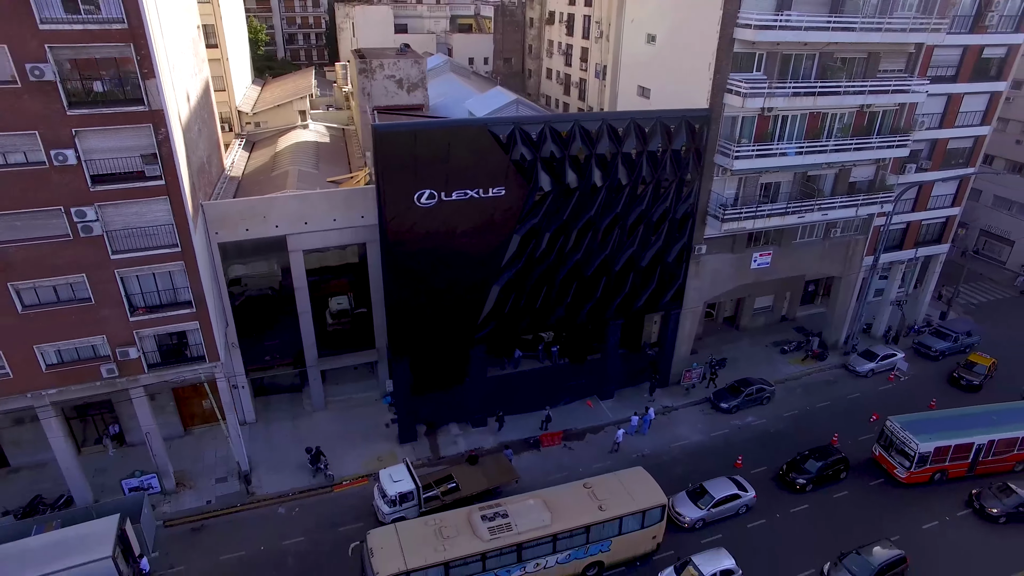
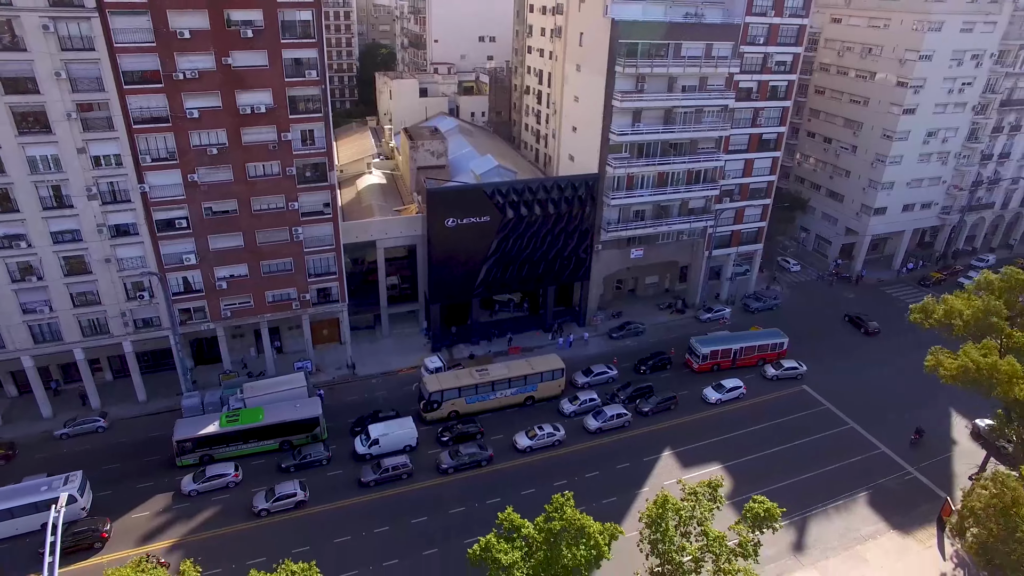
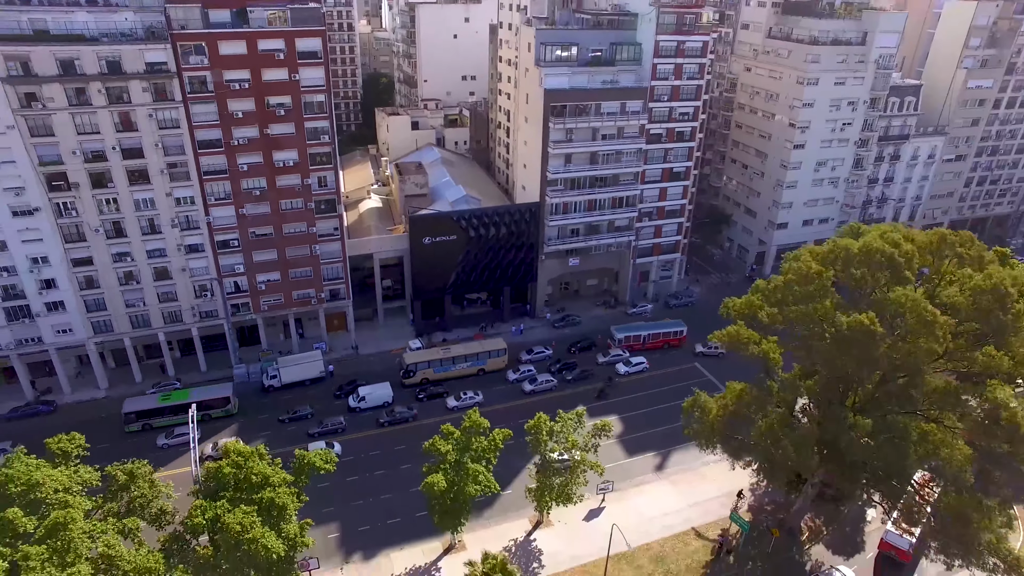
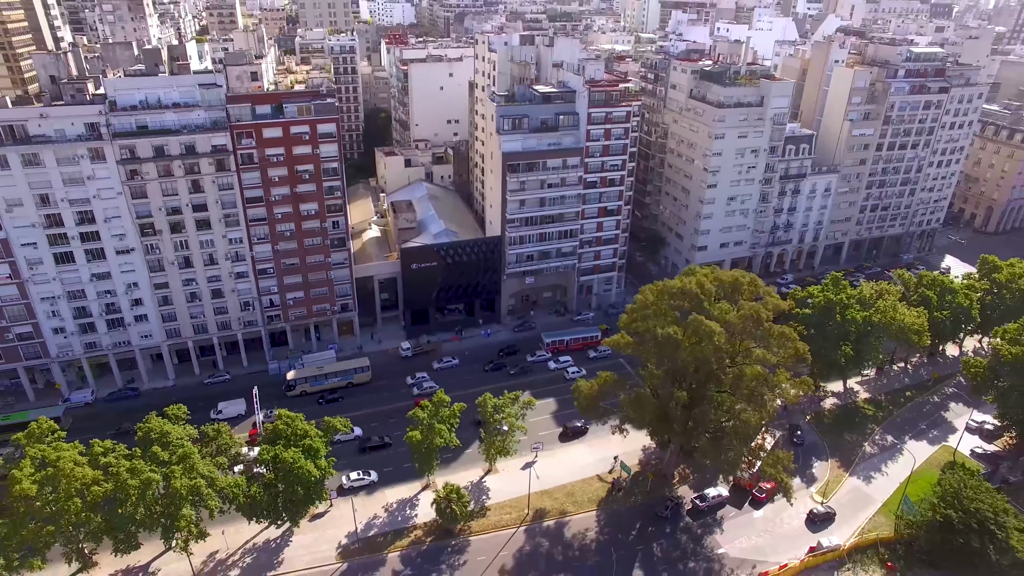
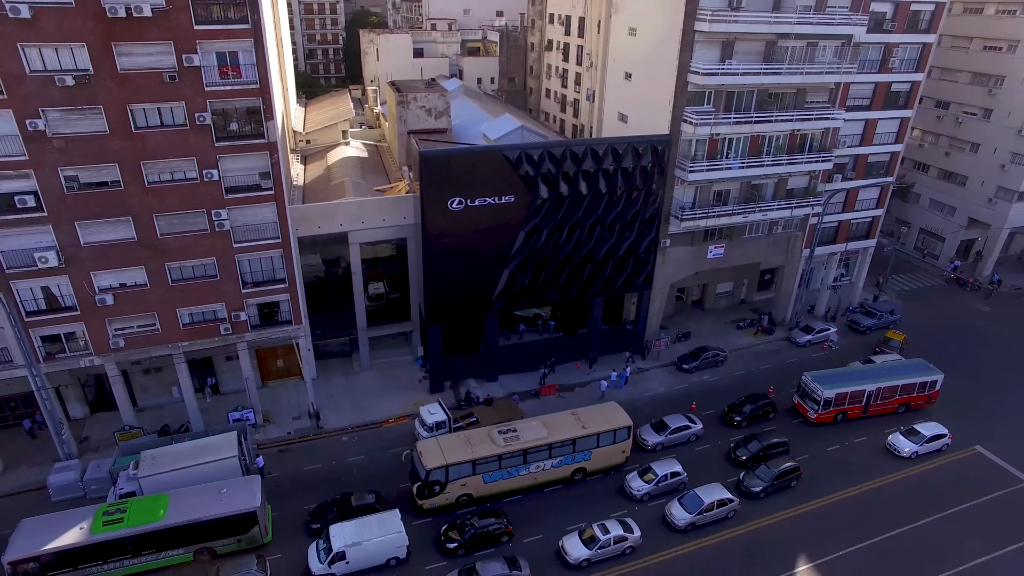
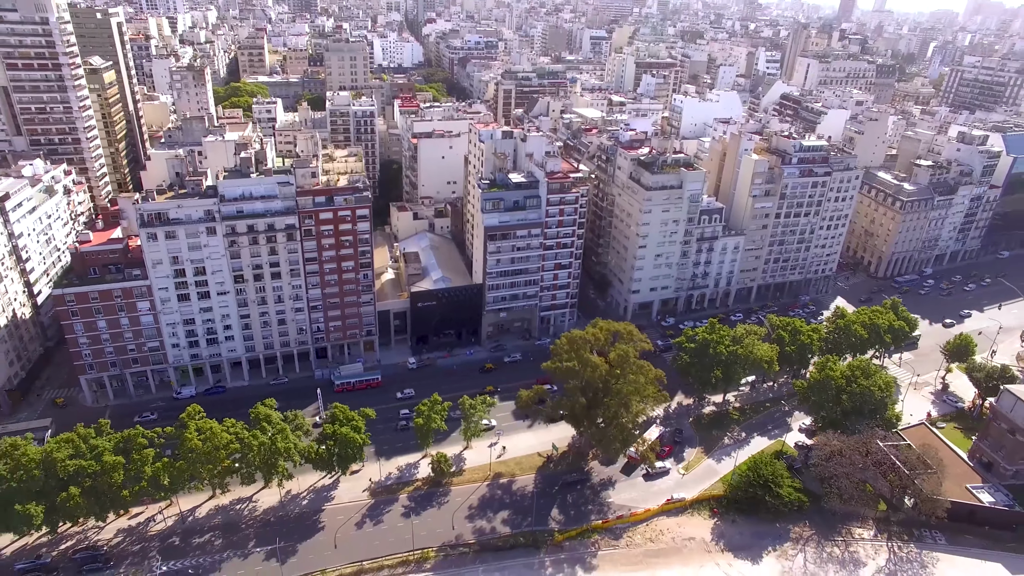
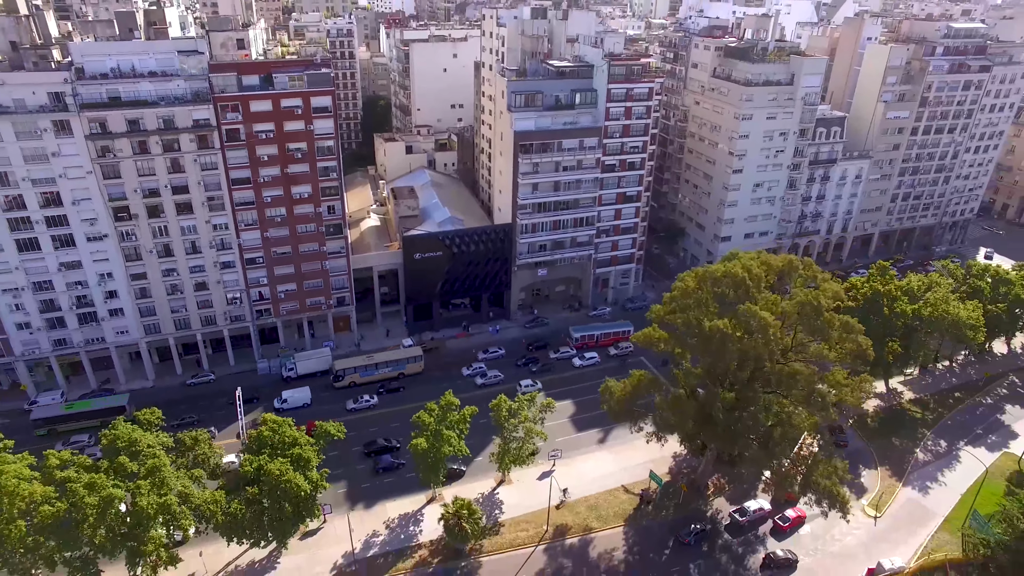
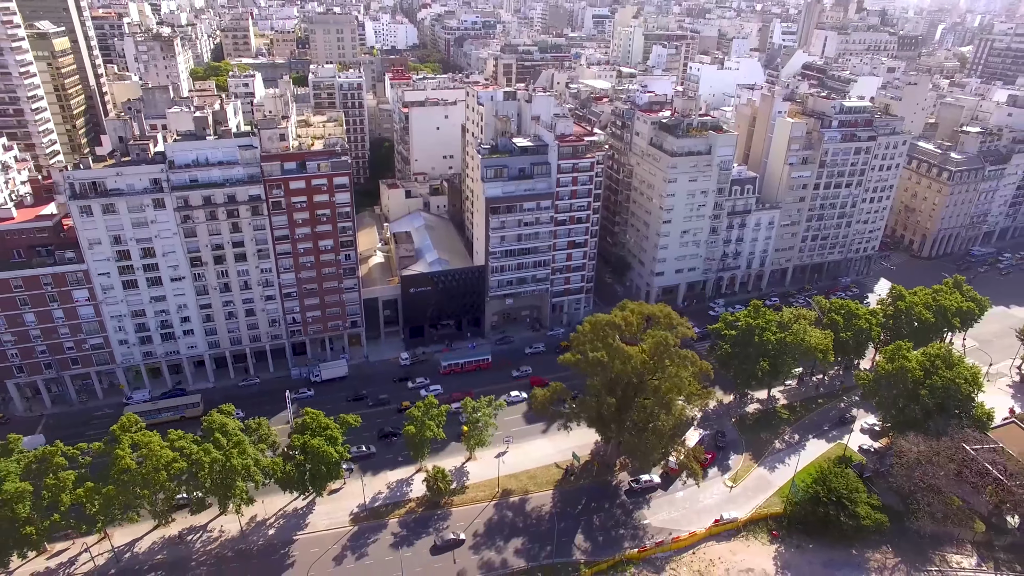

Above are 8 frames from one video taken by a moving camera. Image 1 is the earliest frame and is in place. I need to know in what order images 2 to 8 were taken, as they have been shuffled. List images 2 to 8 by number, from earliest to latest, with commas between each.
5, 2, 3, 7, 4, 8, 6
